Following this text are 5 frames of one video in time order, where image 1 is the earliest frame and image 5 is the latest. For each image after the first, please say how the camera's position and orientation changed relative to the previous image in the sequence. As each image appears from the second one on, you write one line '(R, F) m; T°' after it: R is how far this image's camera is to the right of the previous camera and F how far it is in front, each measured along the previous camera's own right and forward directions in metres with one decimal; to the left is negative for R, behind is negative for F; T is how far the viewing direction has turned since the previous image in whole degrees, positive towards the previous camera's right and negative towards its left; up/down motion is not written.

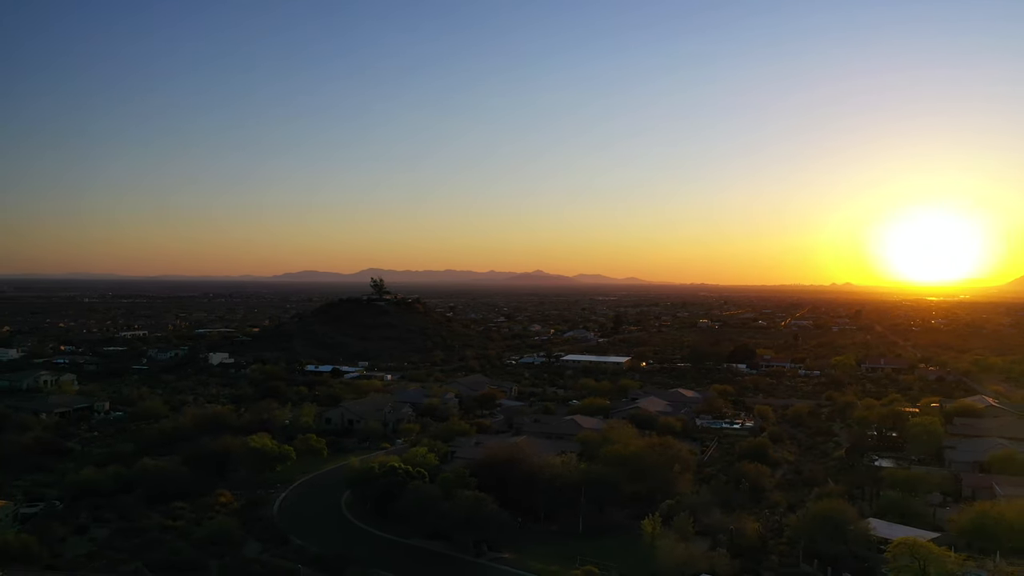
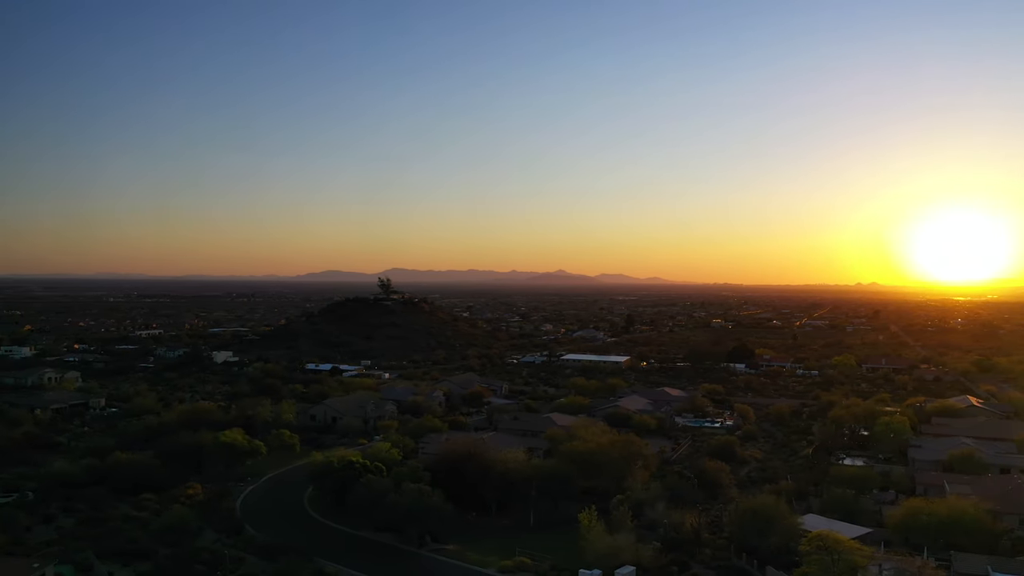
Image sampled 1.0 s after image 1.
(+2.1, -0.6) m; -1°
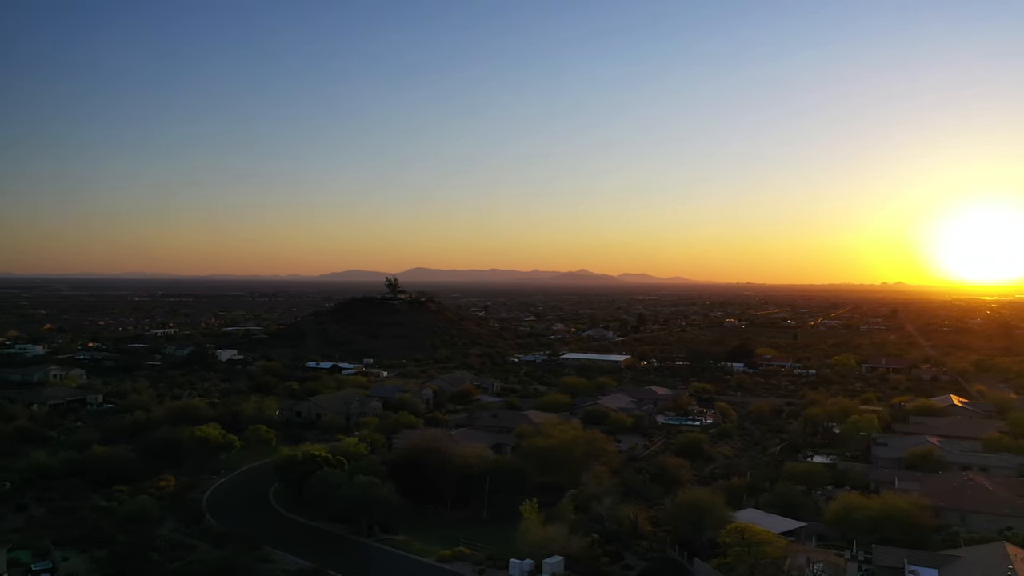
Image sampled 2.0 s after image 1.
(+2.1, -0.6) m; -1°
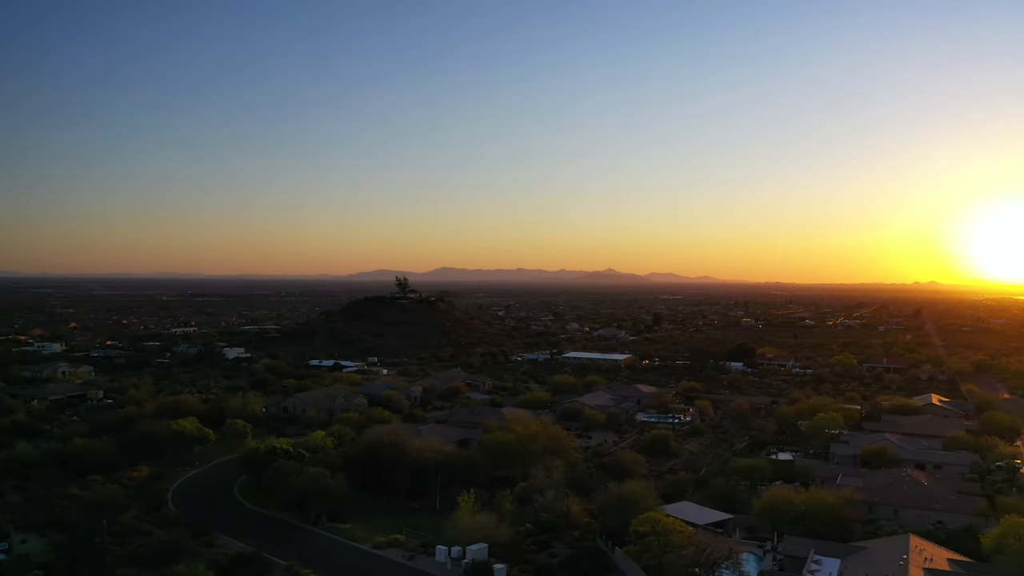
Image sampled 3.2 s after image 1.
(+2.4, -0.8) m; -2°
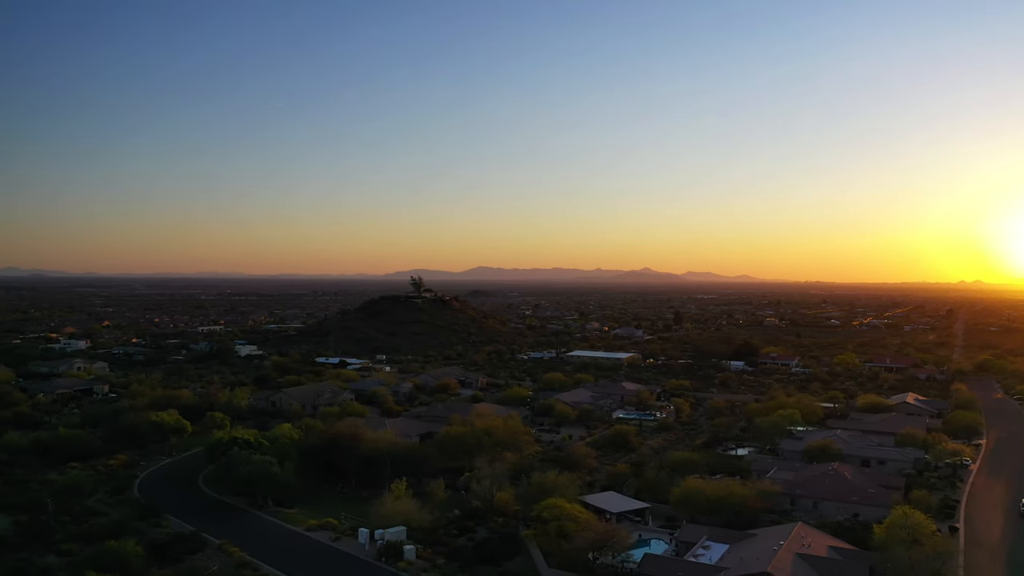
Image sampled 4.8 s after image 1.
(+3.1, -1.1) m; -2°
